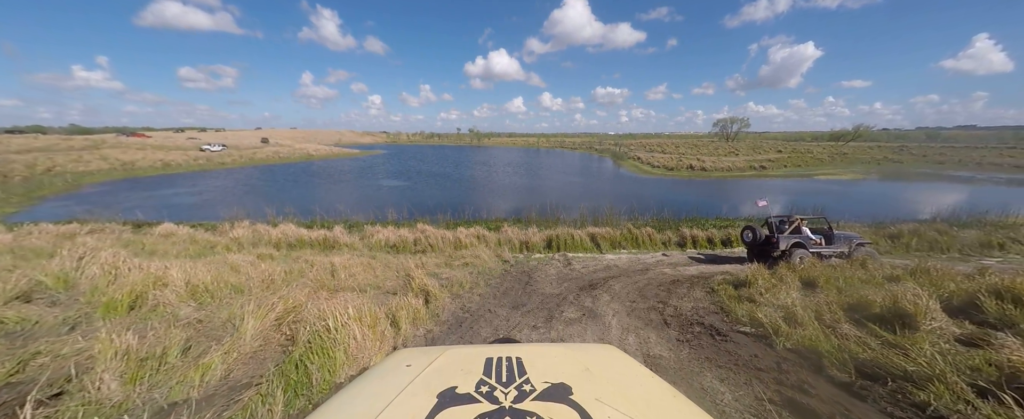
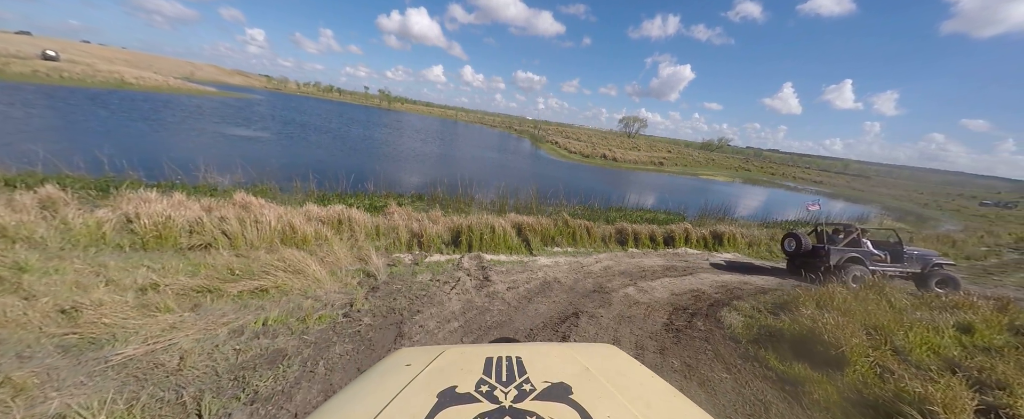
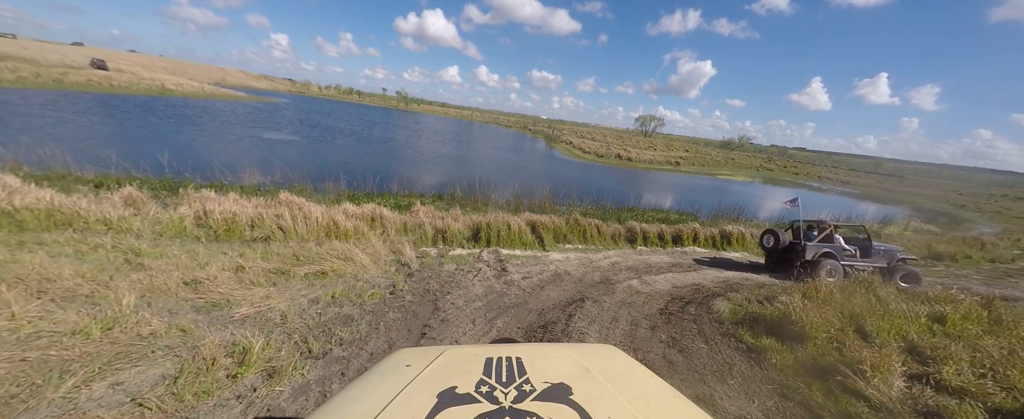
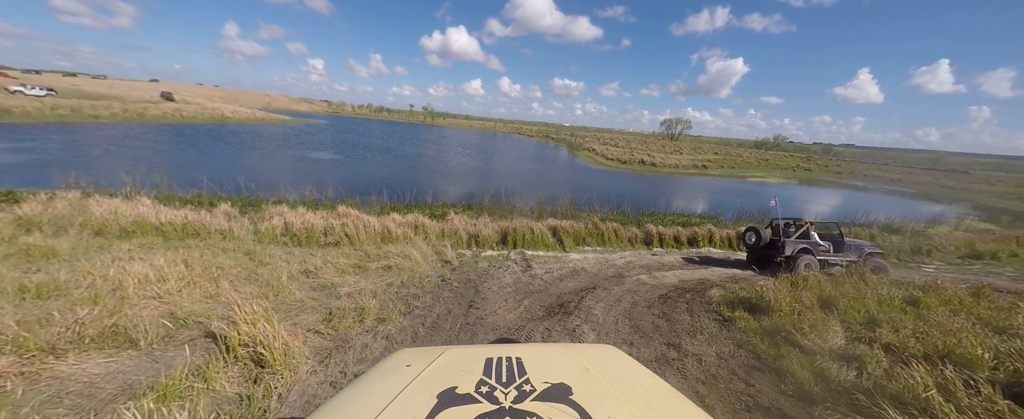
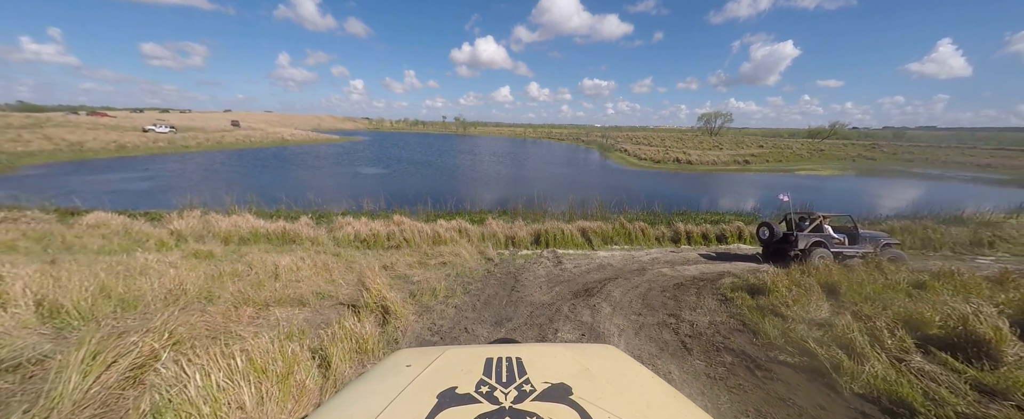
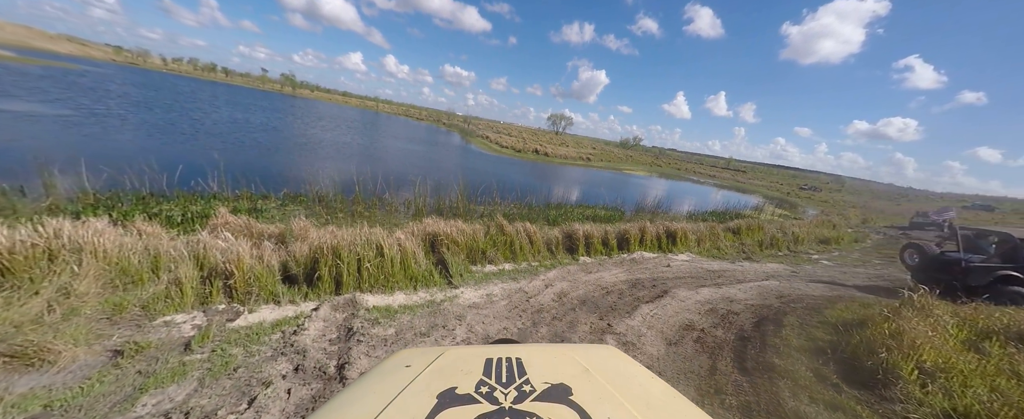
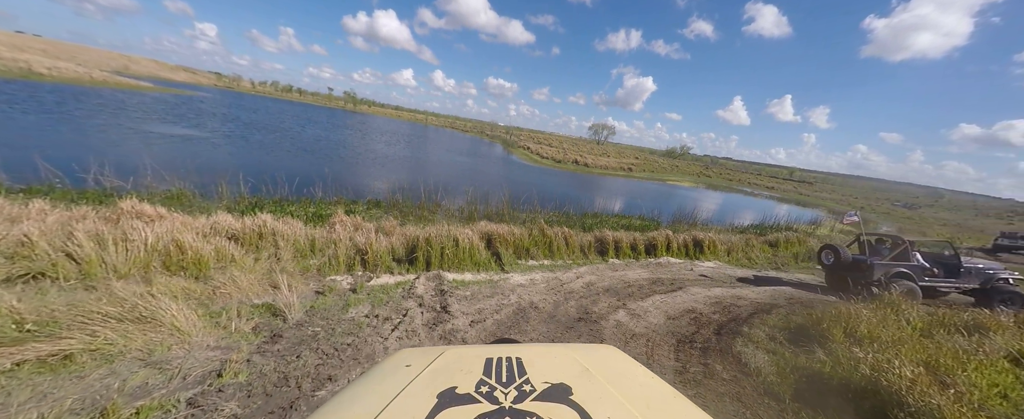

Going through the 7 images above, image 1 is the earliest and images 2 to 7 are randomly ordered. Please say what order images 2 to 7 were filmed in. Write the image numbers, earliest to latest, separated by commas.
5, 4, 3, 2, 7, 6
